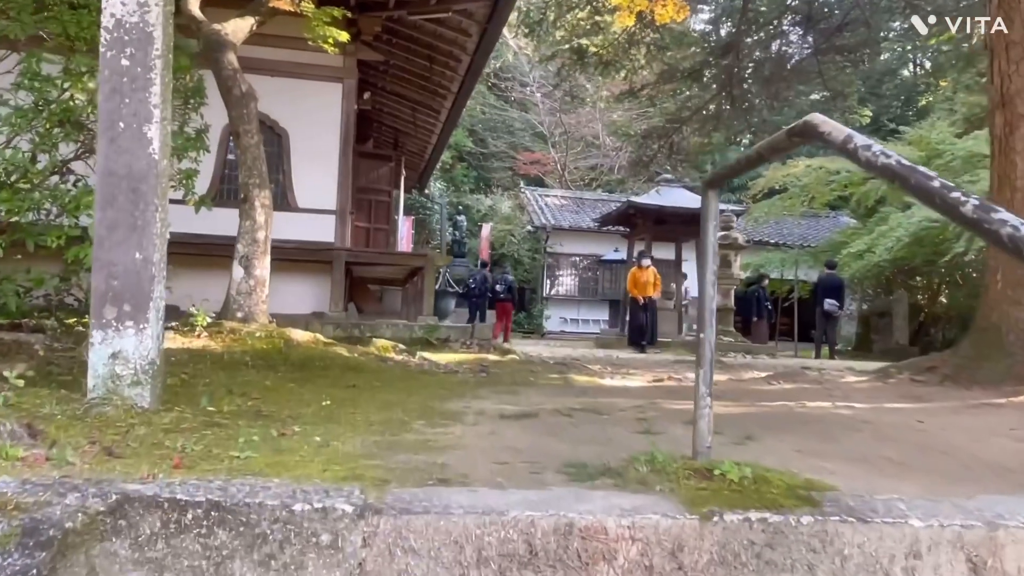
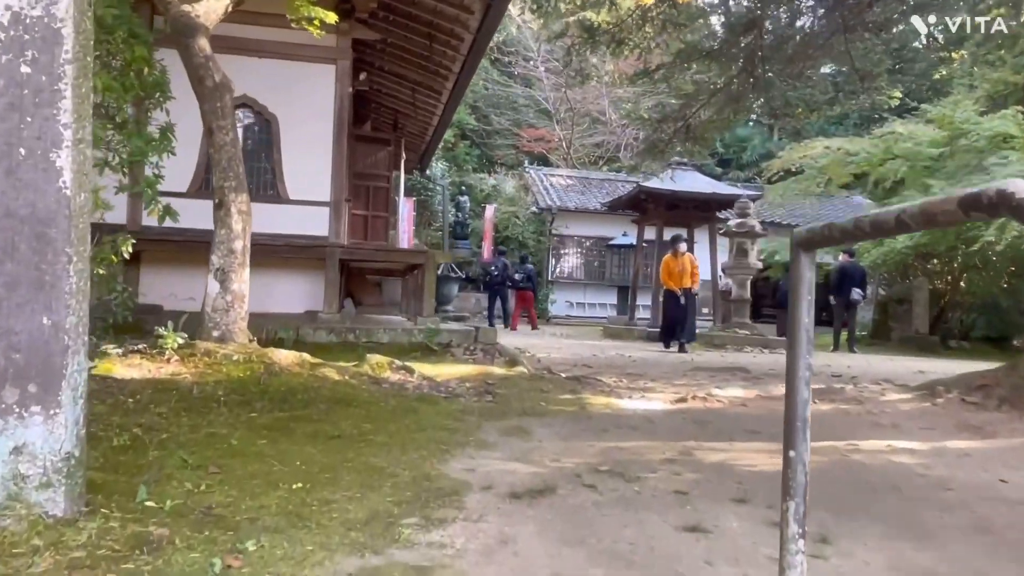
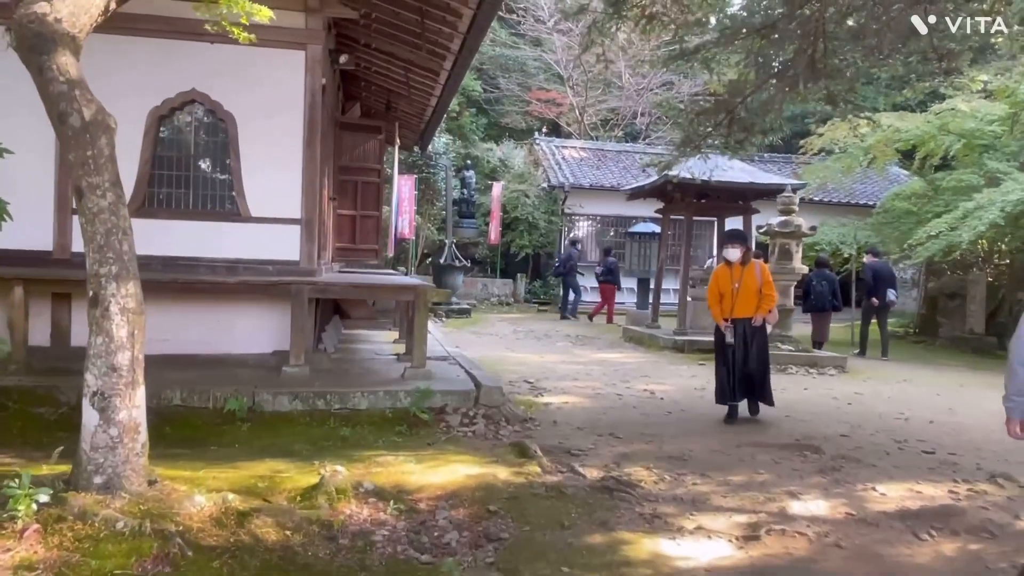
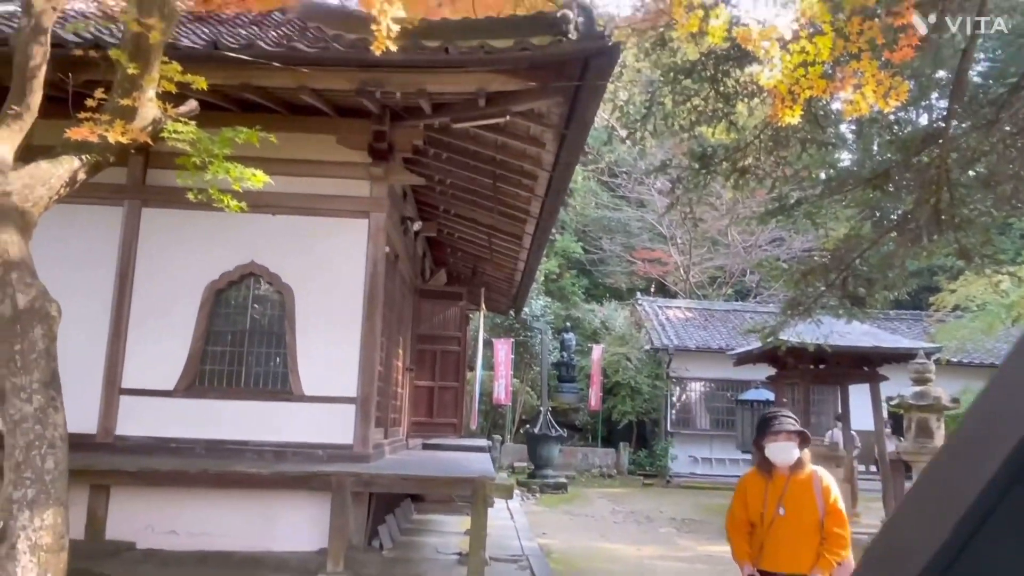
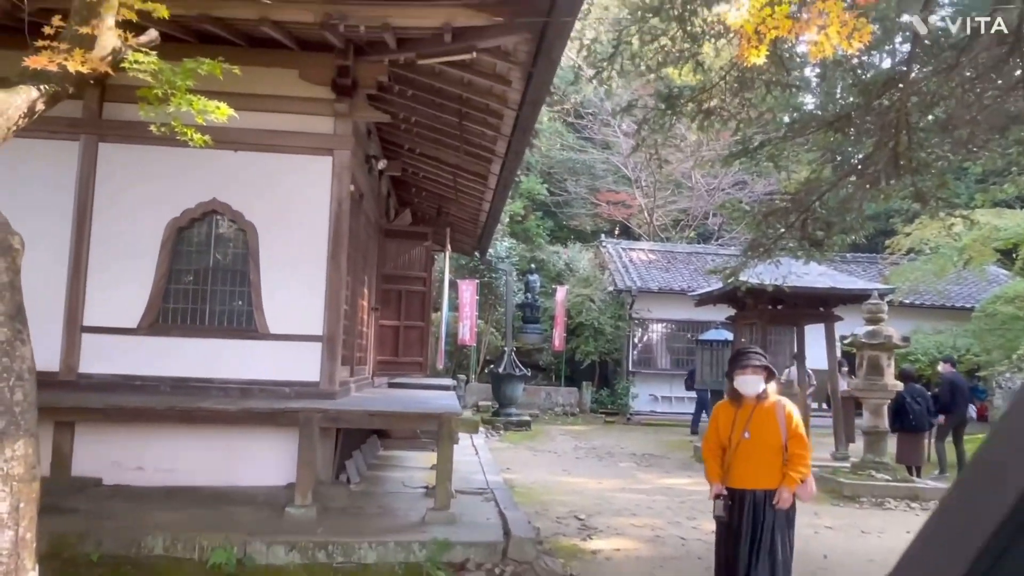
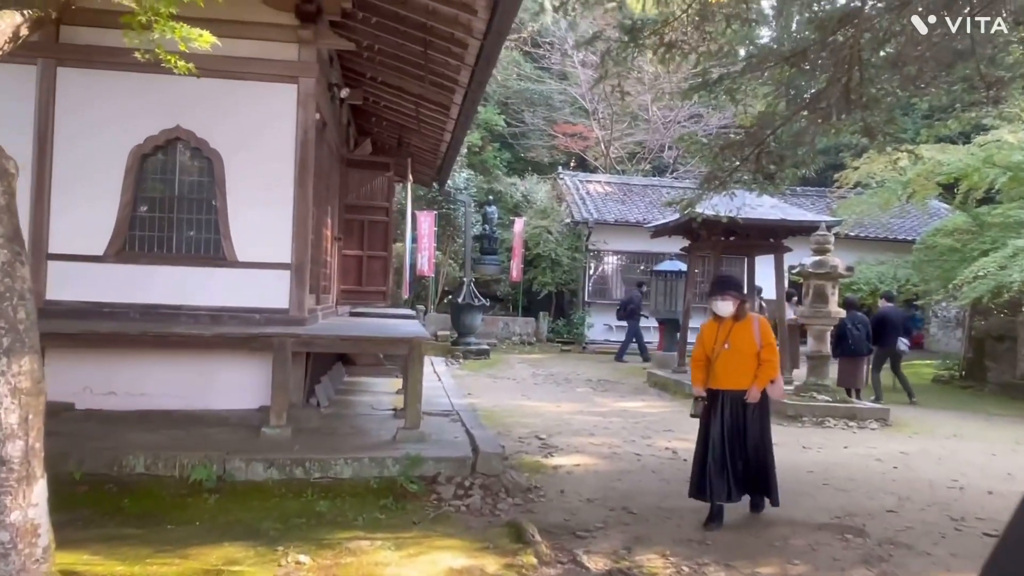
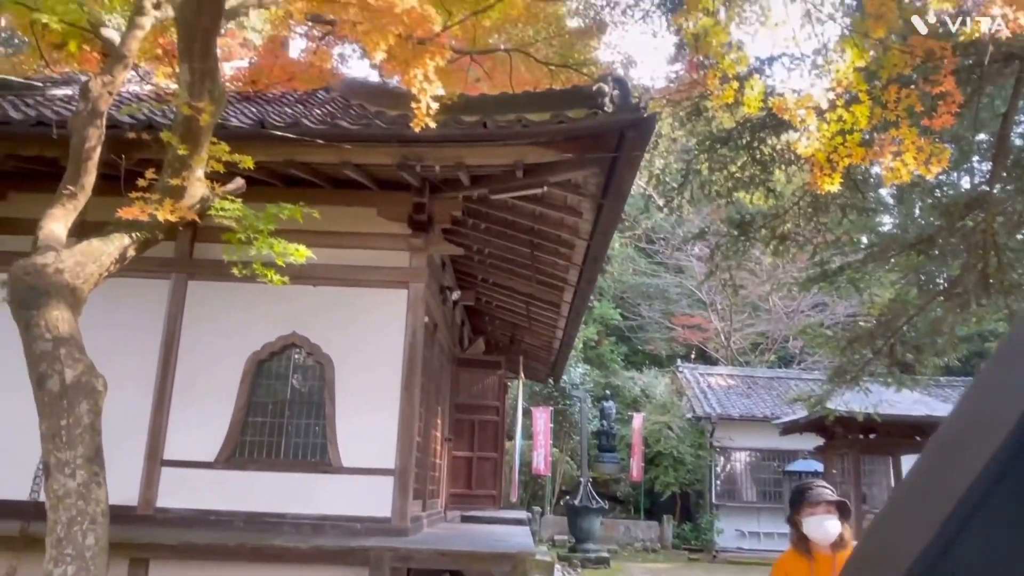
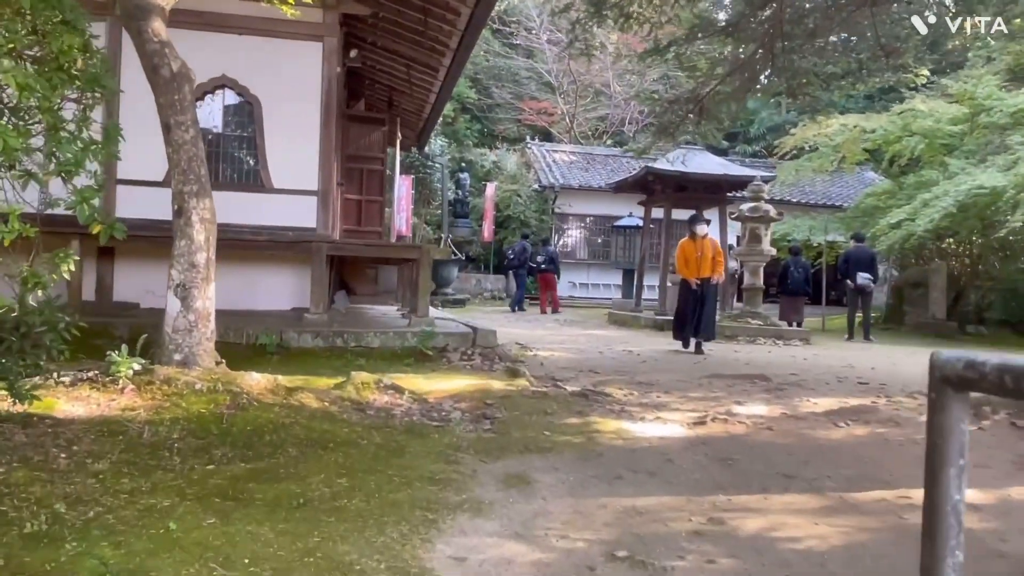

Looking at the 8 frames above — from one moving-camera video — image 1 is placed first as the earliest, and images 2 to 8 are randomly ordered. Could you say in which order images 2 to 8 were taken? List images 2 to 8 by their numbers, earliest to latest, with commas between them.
2, 8, 3, 6, 5, 4, 7
